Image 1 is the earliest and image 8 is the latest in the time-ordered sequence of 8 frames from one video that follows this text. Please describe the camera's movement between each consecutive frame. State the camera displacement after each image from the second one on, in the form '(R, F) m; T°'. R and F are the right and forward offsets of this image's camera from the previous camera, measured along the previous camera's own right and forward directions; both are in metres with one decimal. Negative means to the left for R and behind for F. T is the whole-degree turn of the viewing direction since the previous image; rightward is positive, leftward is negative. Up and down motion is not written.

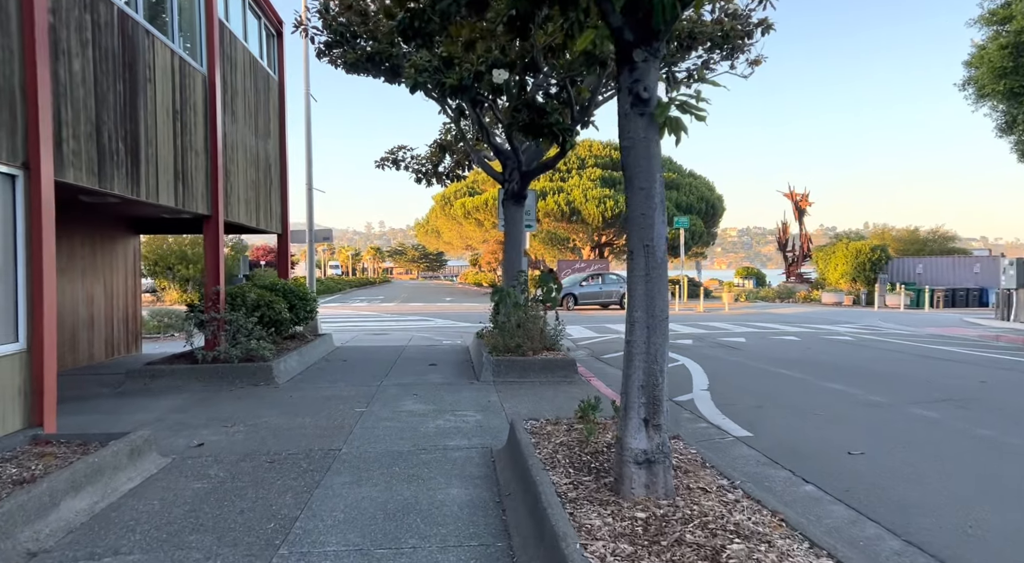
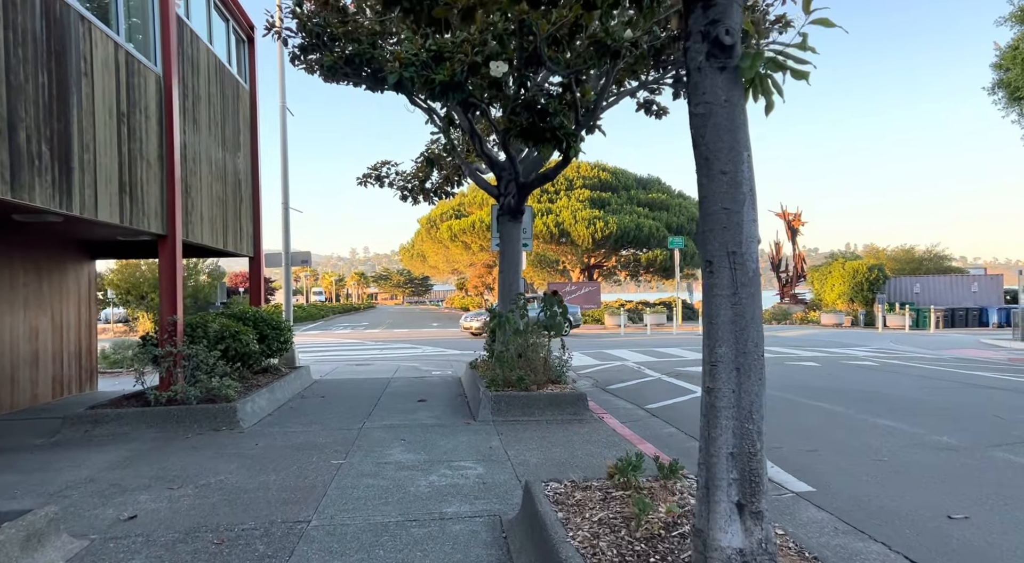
(-0.2, +1.1) m; +1°
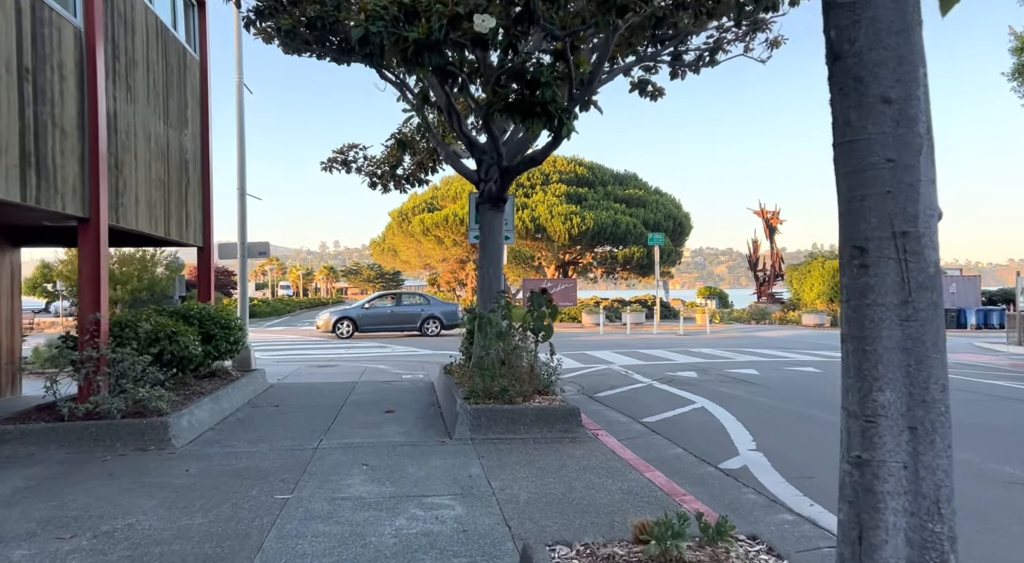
(-0.1, +1.1) m; +3°
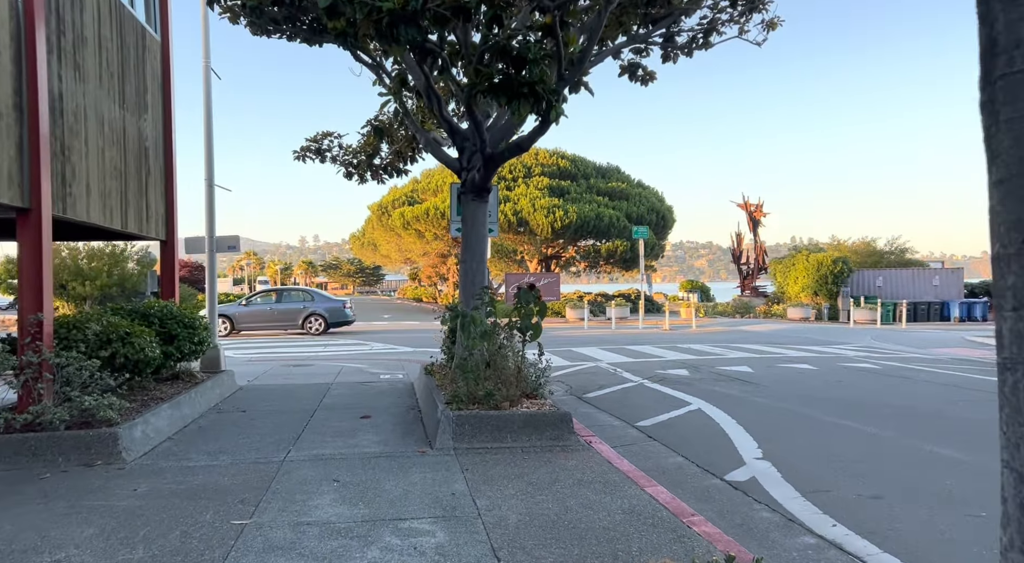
(0.0, +0.6) m; +2°
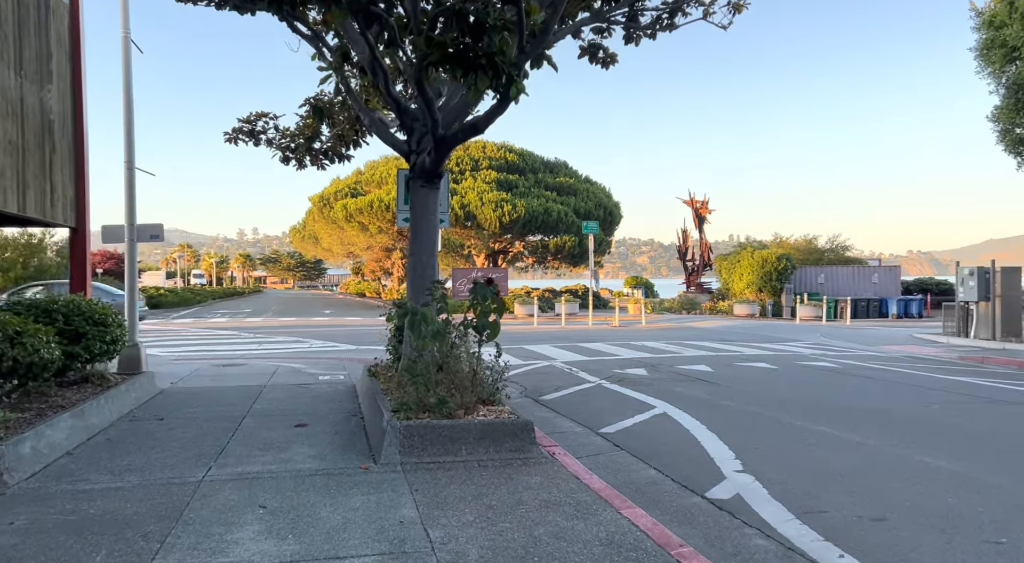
(-0.1, +0.7) m; +5°
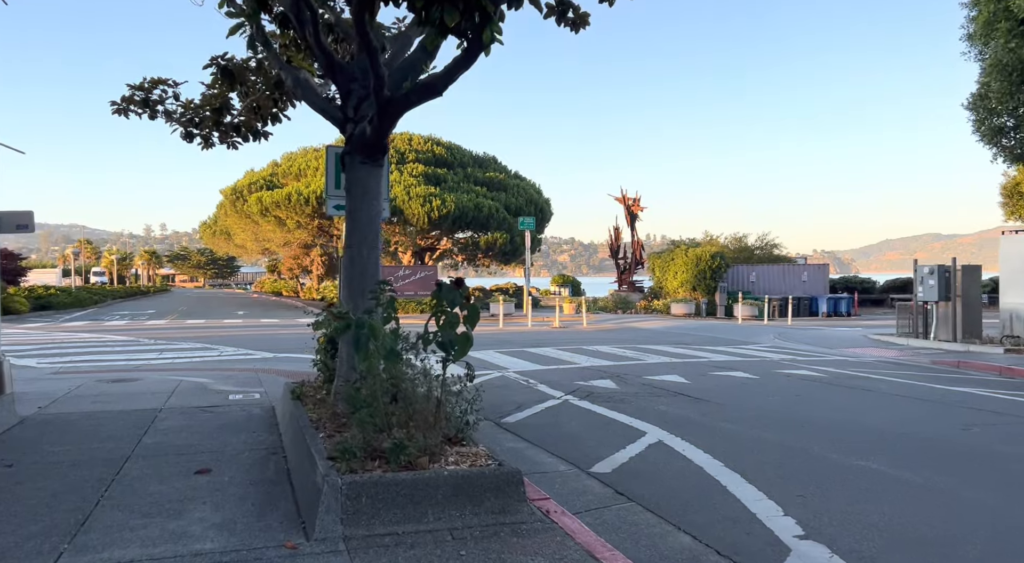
(-0.4, +1.4) m; +7°
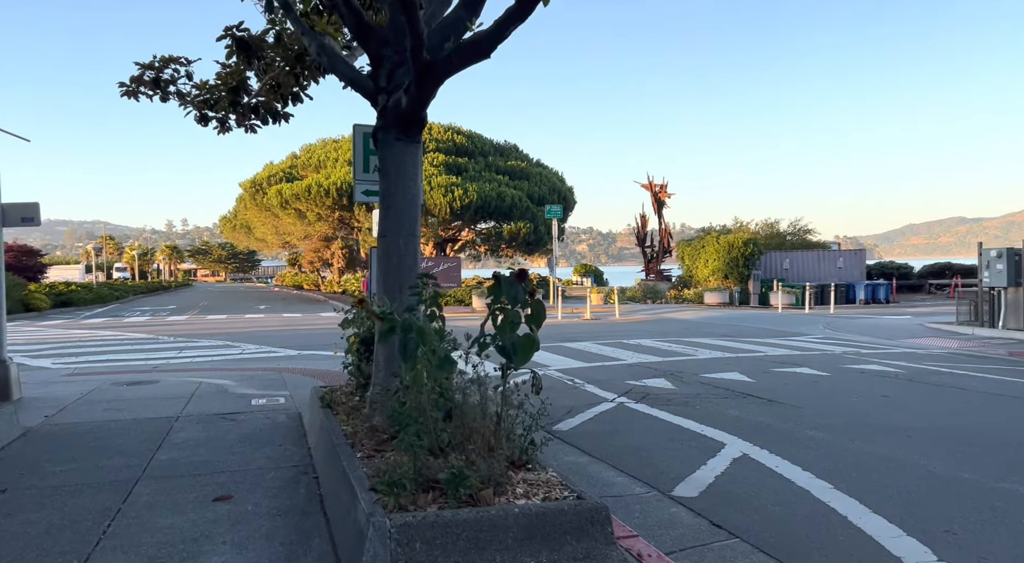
(-0.4, +0.8) m; -2°
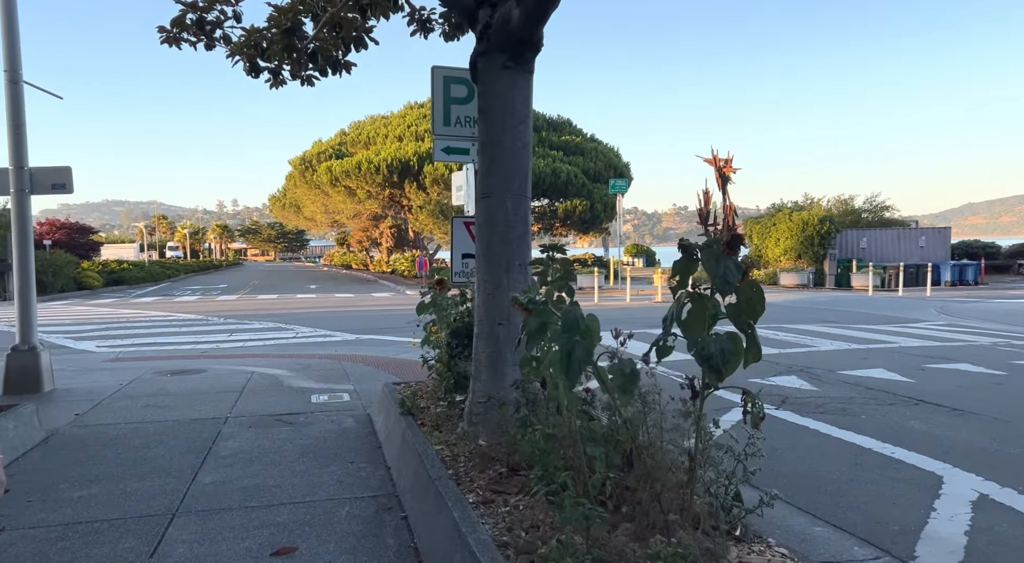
(-0.7, +1.4) m; -4°
